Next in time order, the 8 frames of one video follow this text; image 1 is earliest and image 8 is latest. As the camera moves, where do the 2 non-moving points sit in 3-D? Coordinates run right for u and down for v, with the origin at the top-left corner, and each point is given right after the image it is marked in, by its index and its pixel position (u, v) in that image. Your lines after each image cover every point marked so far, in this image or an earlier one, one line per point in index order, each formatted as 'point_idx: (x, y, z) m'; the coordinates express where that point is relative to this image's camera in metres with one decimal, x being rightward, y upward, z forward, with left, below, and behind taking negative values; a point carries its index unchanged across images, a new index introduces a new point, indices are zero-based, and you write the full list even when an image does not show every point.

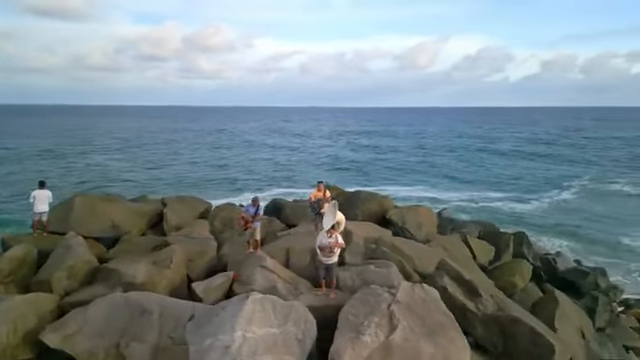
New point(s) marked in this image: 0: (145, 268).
0: (-3.7, -1.9, +9.9) m
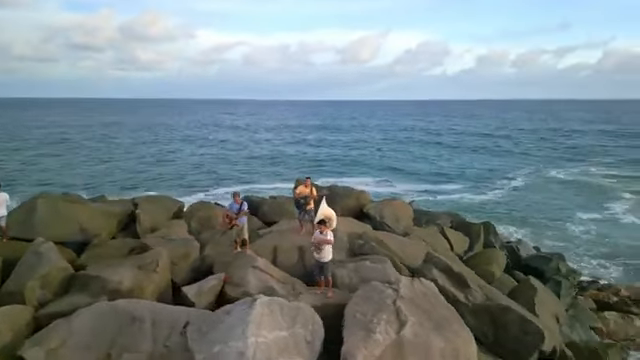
0: (-3.8, -1.9, +9.3) m
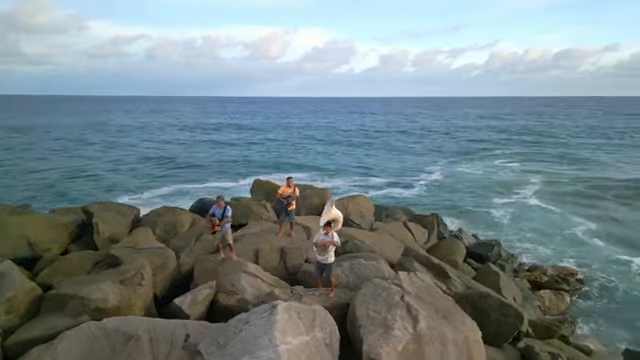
0: (-3.8, -2.0, +8.6) m
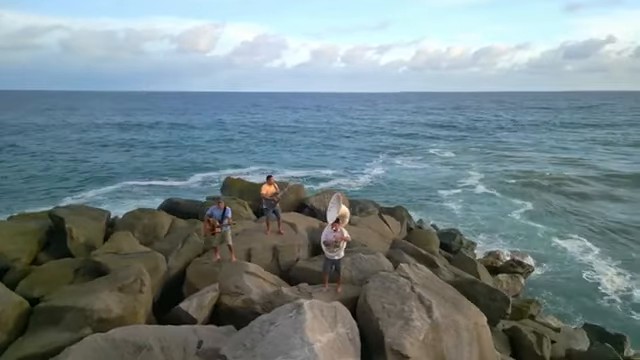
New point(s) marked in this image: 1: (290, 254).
0: (-3.6, -2.1, +8.1) m
1: (-0.7, -1.8, +11.1) m
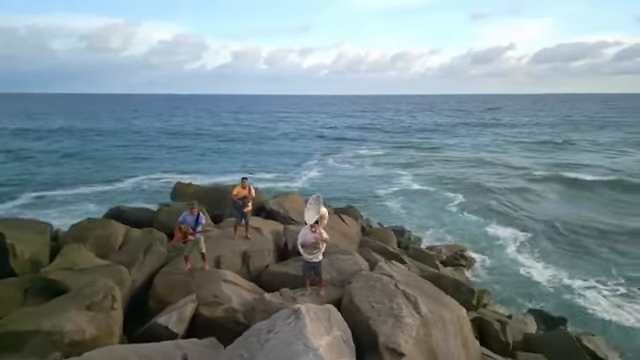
0: (-3.8, -2.2, +7.3) m
1: (-1.4, -1.9, +10.8) m
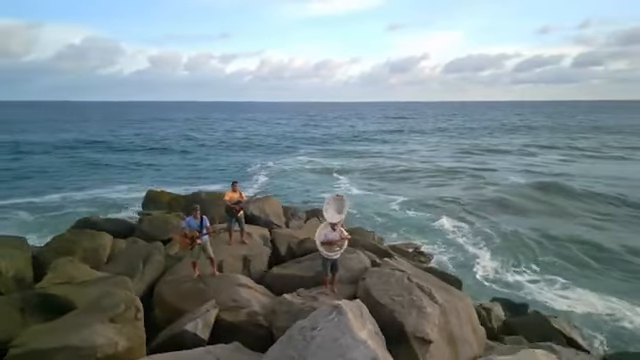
0: (-3.2, -2.3, +7.0) m
1: (-1.4, -1.9, +10.8) m
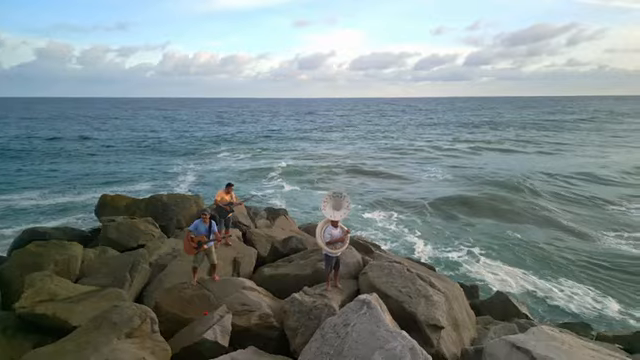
0: (-2.7, -2.3, +6.5) m
1: (-1.6, -1.9, +10.6) m
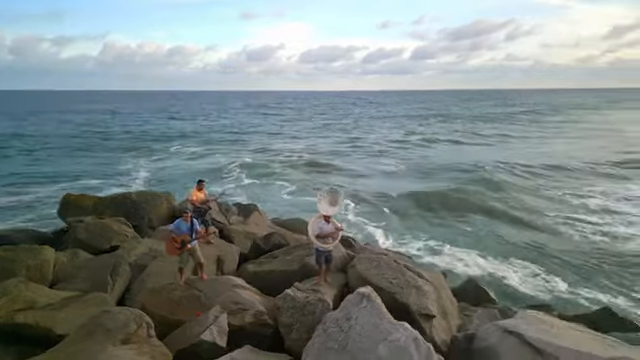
0: (-2.6, -2.3, +6.2) m
1: (-2.0, -1.8, +10.4) m
